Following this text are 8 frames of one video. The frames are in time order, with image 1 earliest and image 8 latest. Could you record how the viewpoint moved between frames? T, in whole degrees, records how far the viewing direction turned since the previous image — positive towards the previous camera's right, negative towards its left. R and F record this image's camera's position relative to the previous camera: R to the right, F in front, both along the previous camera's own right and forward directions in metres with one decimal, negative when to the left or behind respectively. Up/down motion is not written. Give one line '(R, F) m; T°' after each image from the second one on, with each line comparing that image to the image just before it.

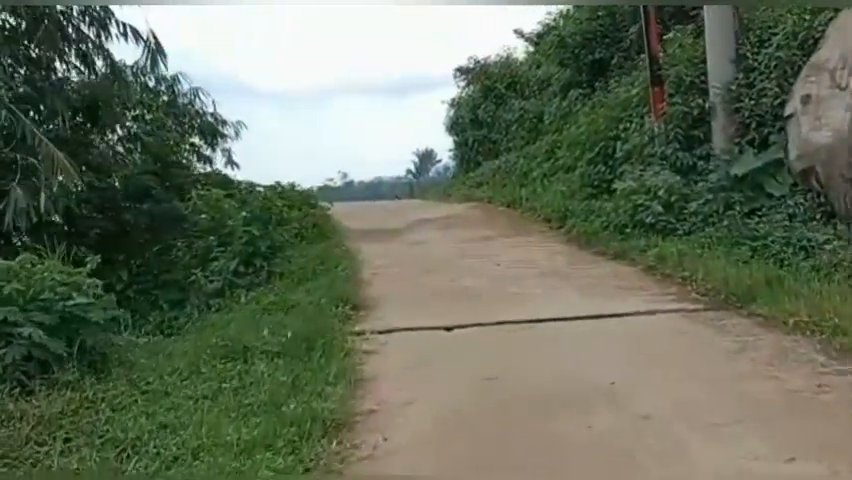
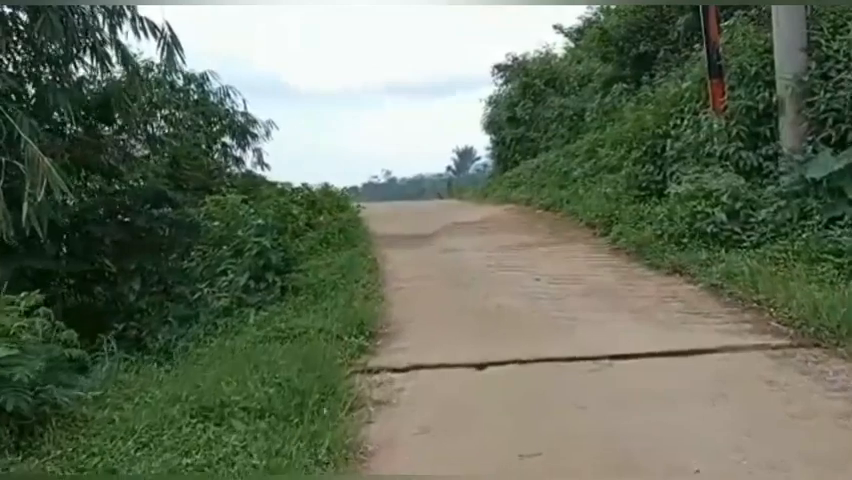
(+0.1, +0.8) m; -3°
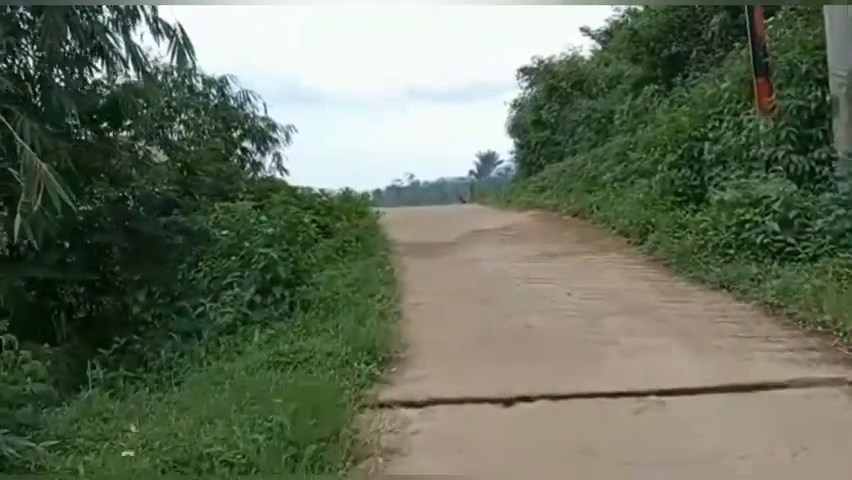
(0.0, +0.5) m; -2°
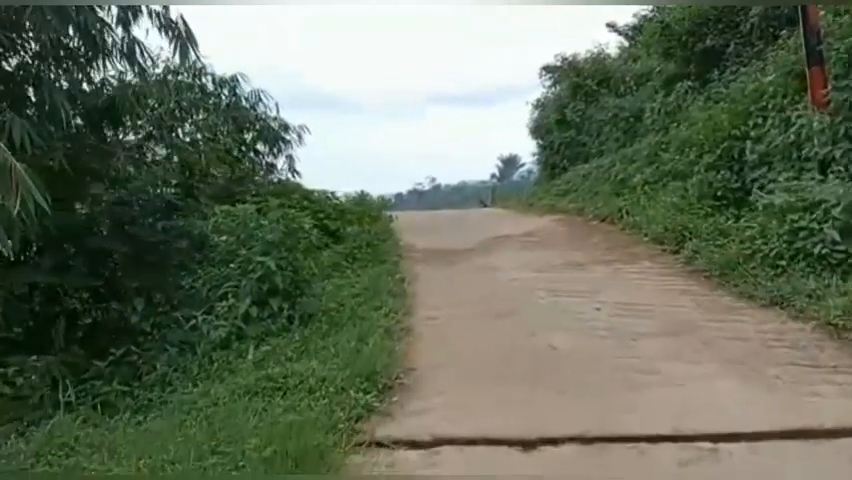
(0.0, +0.6) m; -1°
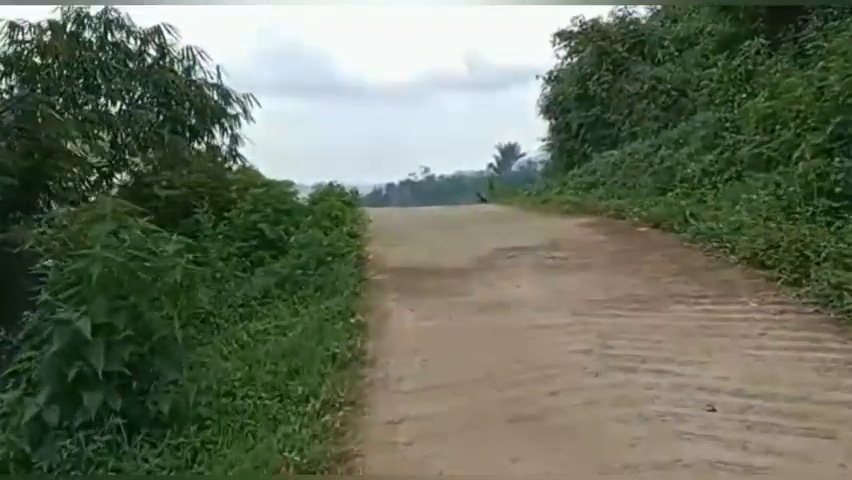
(+0.1, +2.2) m; 0°
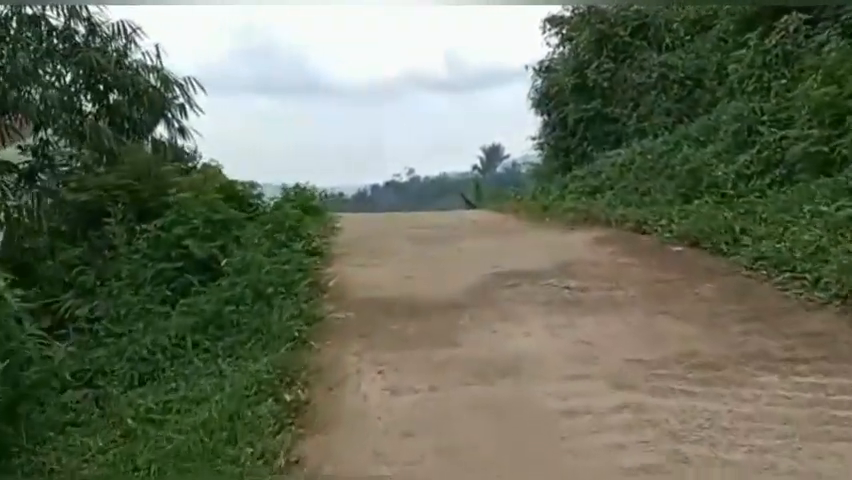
(0.0, +1.2) m; +1°
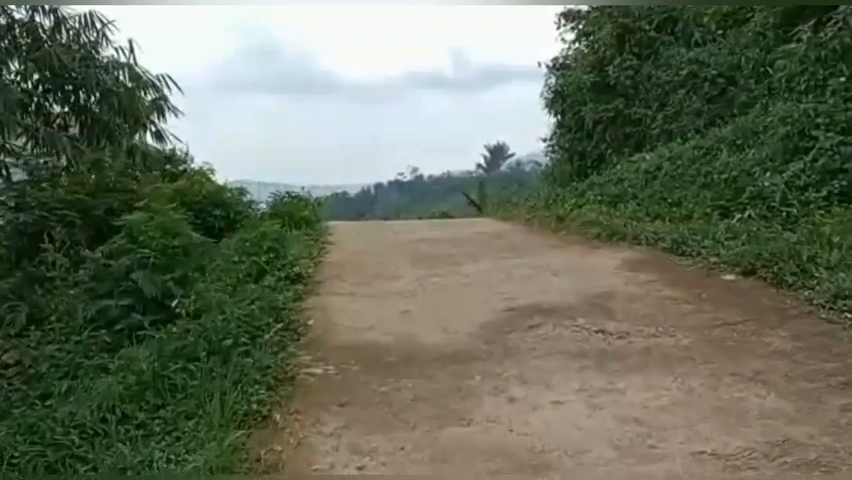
(0.0, +0.8) m; 0°
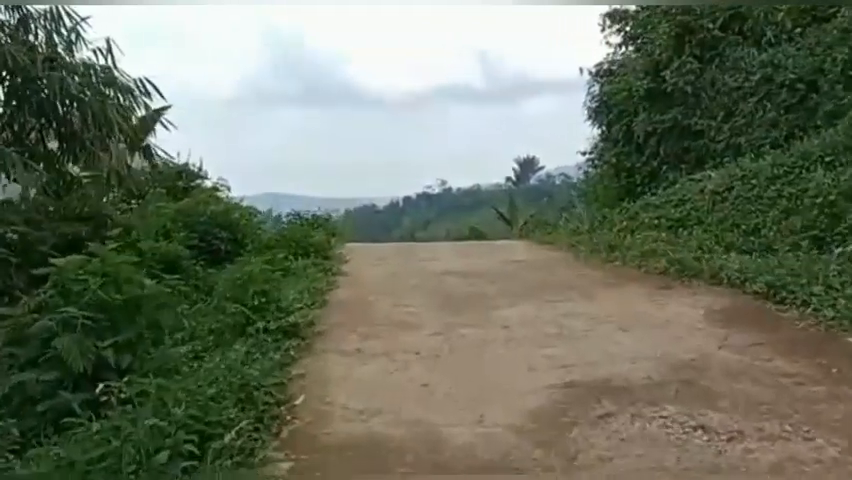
(0.0, +0.9) m; -2°
